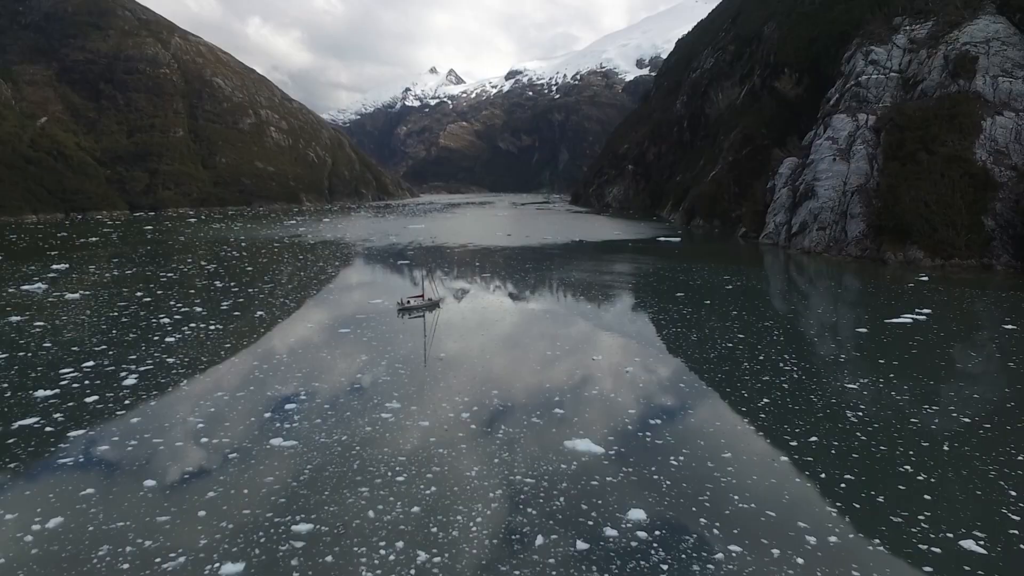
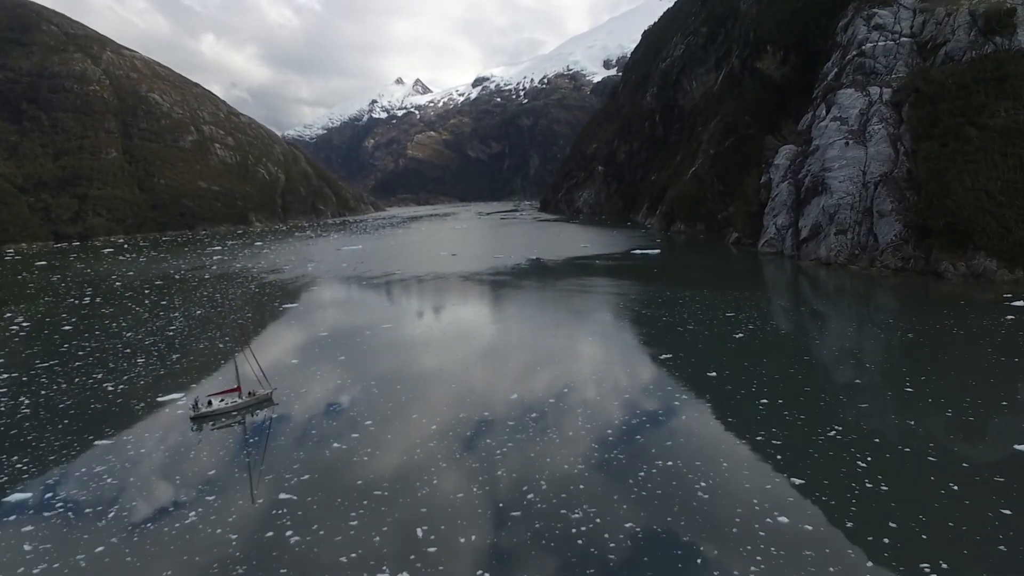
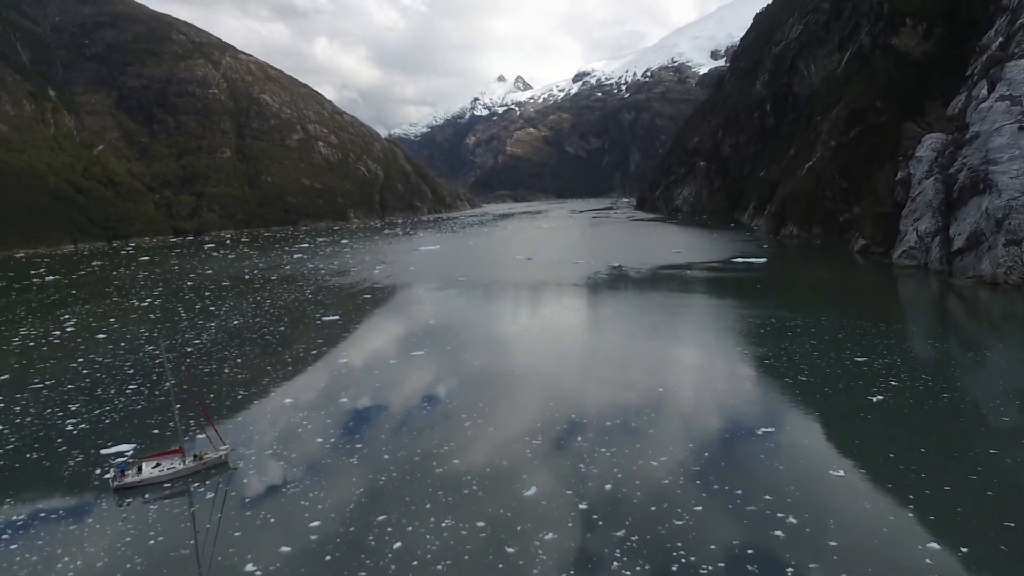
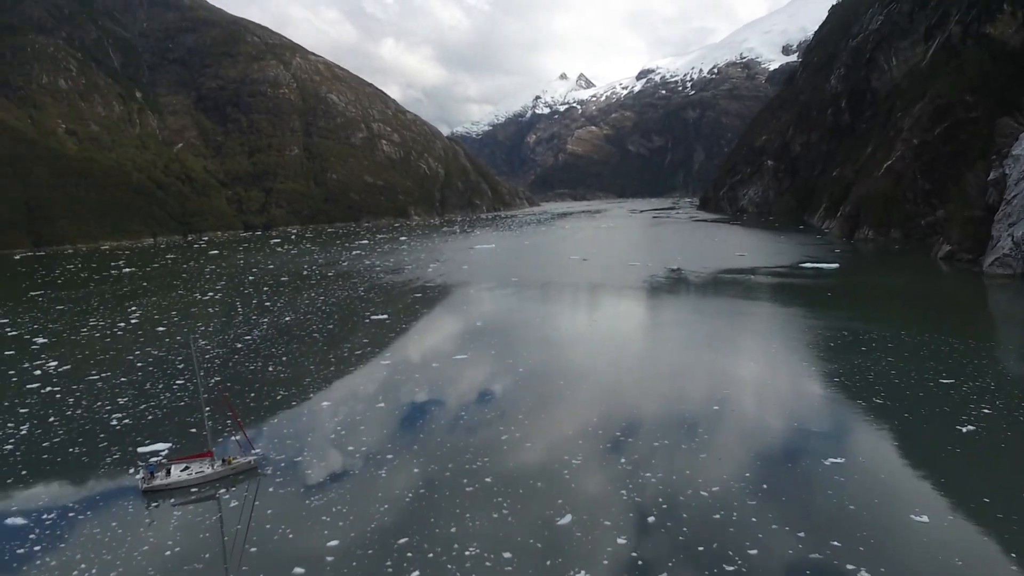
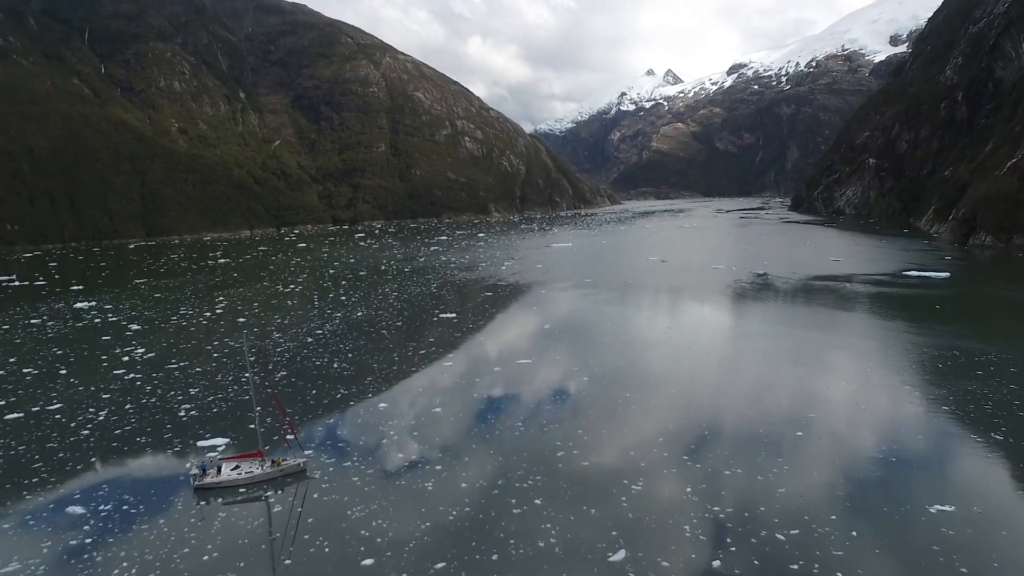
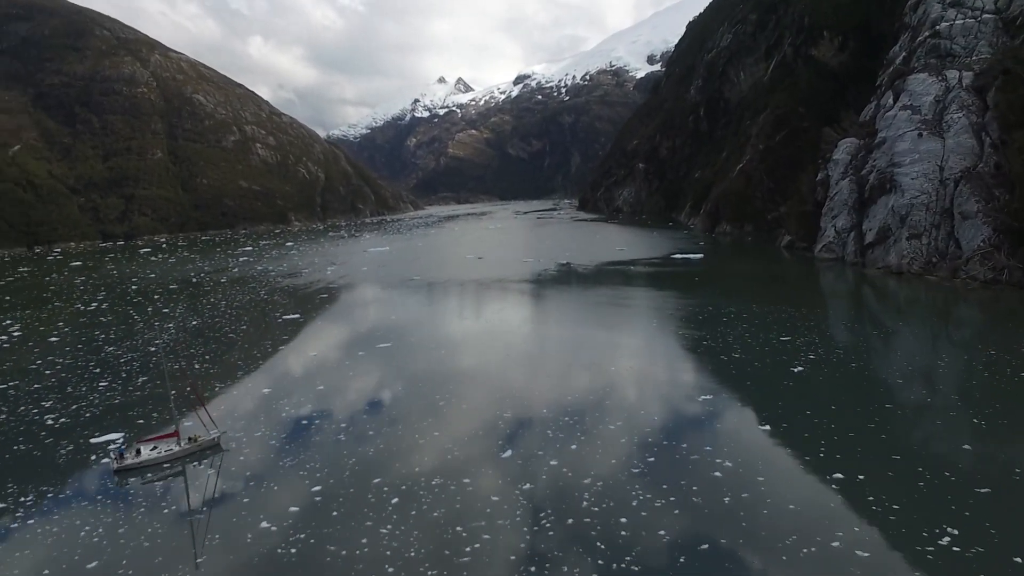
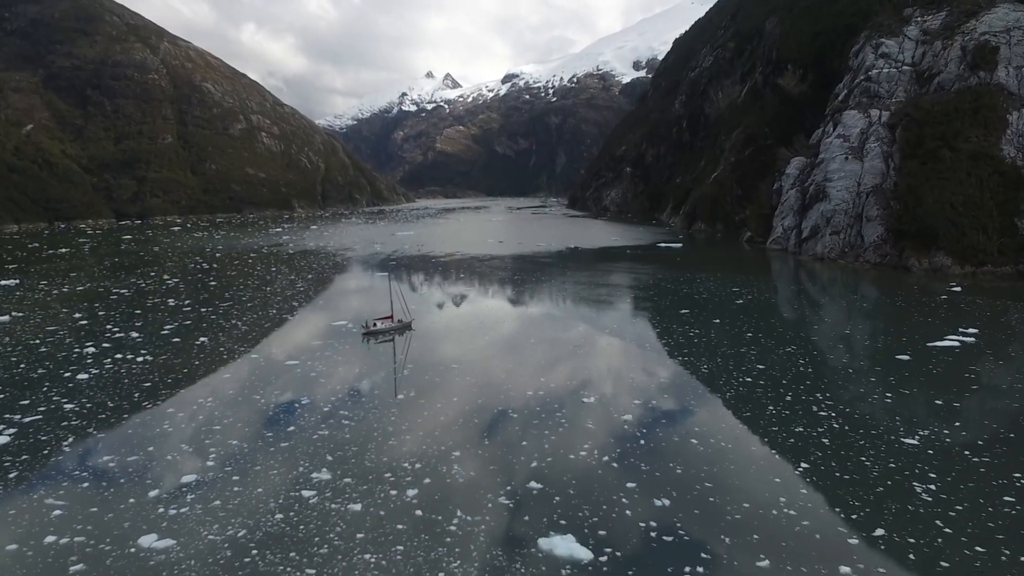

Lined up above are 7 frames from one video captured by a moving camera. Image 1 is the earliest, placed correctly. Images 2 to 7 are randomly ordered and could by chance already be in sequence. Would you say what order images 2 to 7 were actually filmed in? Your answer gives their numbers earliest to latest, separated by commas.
7, 2, 6, 3, 4, 5
